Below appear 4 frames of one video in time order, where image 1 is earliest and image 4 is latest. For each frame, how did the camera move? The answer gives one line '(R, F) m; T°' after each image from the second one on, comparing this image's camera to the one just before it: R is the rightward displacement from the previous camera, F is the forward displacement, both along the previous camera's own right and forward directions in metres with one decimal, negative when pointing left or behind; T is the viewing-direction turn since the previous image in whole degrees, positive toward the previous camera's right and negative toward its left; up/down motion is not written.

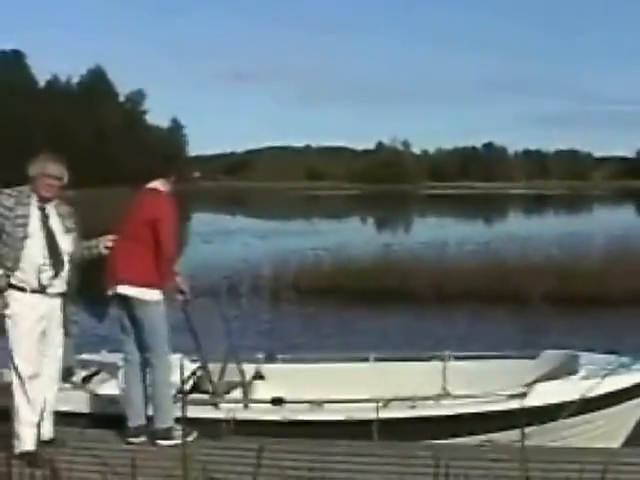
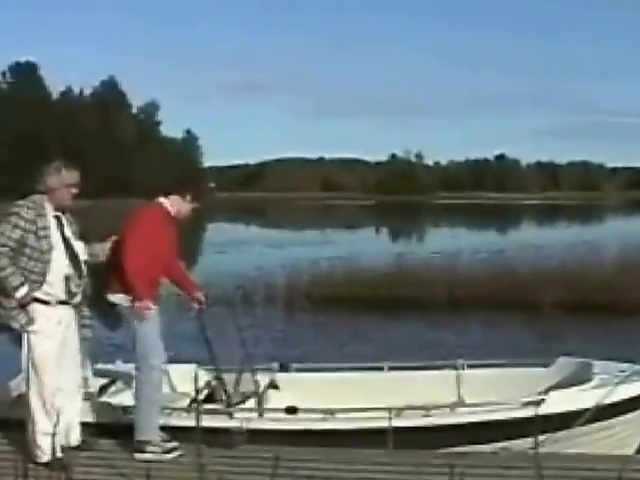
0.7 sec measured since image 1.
(-0.1, -0.1) m; 0°
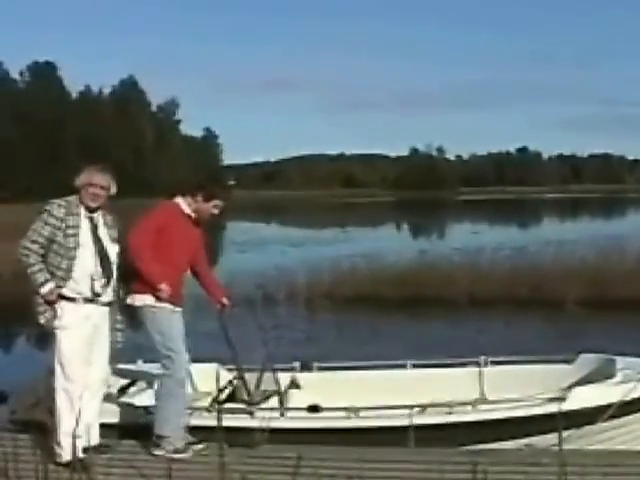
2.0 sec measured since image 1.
(0.0, 0.0) m; -1°
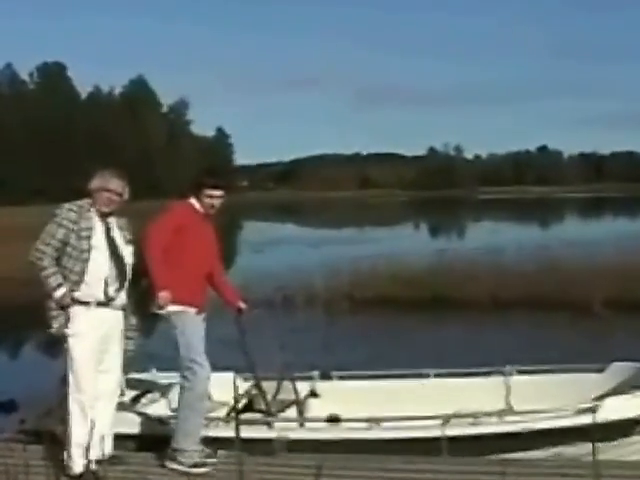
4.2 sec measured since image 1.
(-0.1, +0.3) m; 0°
